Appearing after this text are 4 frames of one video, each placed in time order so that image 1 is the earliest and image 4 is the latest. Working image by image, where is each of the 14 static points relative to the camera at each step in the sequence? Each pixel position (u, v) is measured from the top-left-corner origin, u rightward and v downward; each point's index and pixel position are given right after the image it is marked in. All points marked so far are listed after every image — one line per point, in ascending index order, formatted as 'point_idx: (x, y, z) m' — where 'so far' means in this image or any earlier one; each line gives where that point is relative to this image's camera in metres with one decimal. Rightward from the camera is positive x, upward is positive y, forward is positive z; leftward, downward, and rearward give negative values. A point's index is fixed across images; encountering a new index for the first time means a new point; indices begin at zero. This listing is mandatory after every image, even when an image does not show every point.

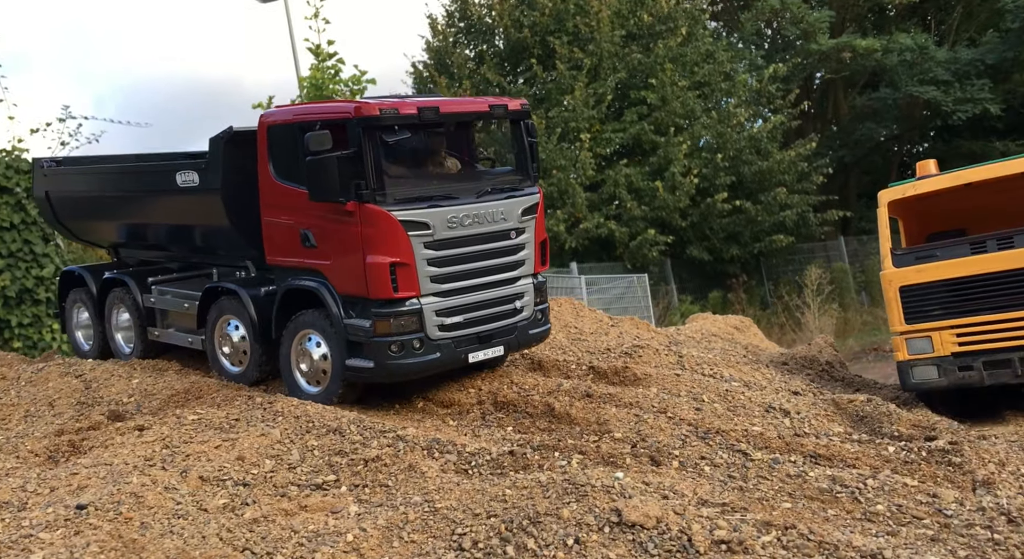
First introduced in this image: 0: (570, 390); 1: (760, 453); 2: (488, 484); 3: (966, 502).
0: (+0.5, -0.9, +7.6) m
1: (+1.7, -1.2, +6.0) m
2: (-0.1, -1.3, +5.8) m
3: (+2.5, -1.2, +4.9) m
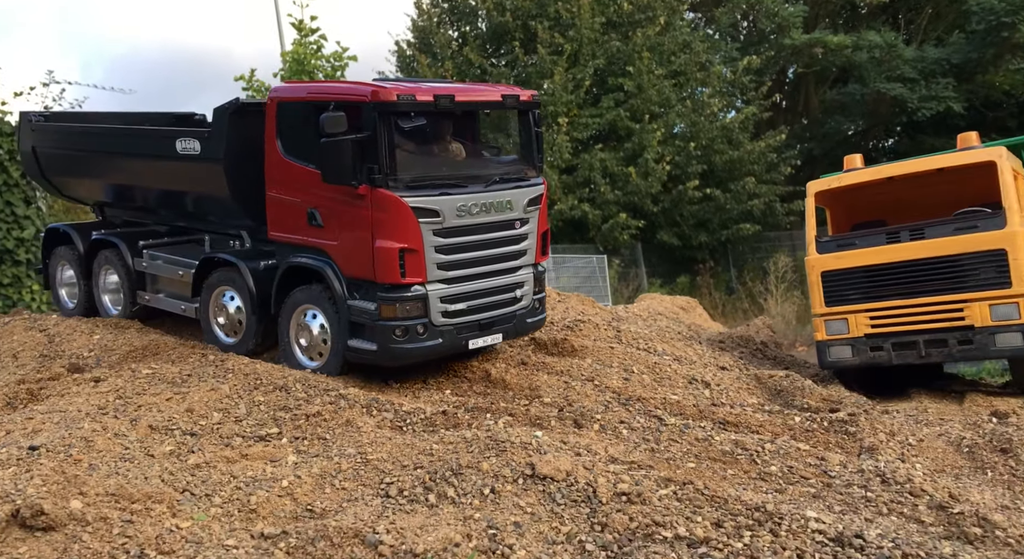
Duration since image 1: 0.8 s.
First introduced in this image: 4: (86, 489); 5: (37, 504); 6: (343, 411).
0: (0.0, -0.7, +7.9) m
1: (+1.2, -1.0, +6.4) m
2: (-0.6, -1.1, +6.1) m
3: (+2.1, -1.1, +5.4) m
4: (-2.3, -1.1, +4.7) m
5: (-2.3, -1.1, +4.4) m
6: (-1.3, -1.0, +6.7) m
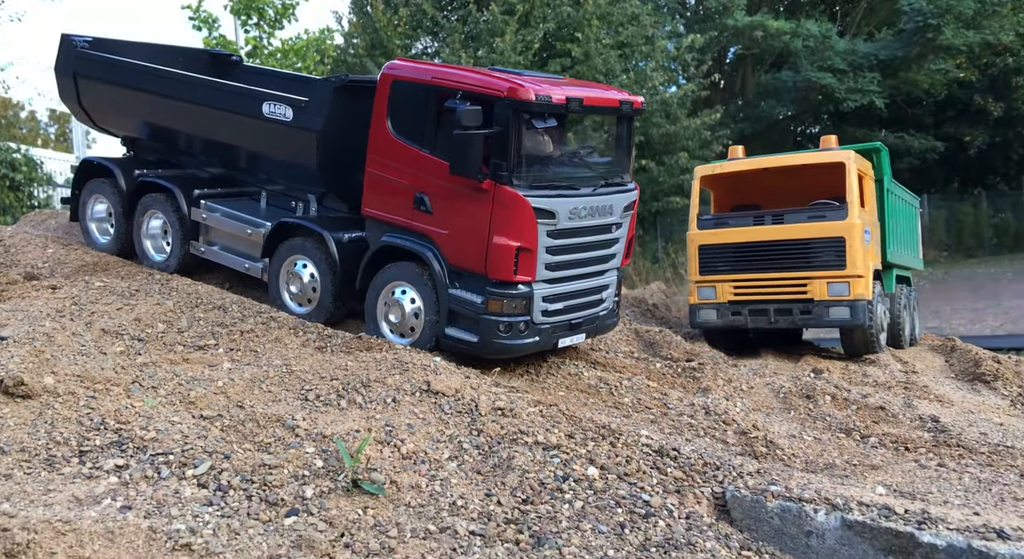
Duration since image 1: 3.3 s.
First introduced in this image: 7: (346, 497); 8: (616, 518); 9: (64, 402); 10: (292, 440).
0: (-0.9, -0.2, +9.0) m
1: (+0.4, -0.7, +7.6) m
2: (-1.4, -0.6, +7.2) m
3: (+1.3, -0.9, +6.7) m
4: (-2.9, -0.6, +5.6) m
5: (-3.0, -0.6, +5.3) m
6: (-2.1, -0.5, +7.7) m
7: (-0.9, -1.1, +4.6) m
8: (+0.6, -1.3, +4.7) m
9: (-2.7, -0.7, +5.2) m
10: (-1.3, -0.9, +5.1) m
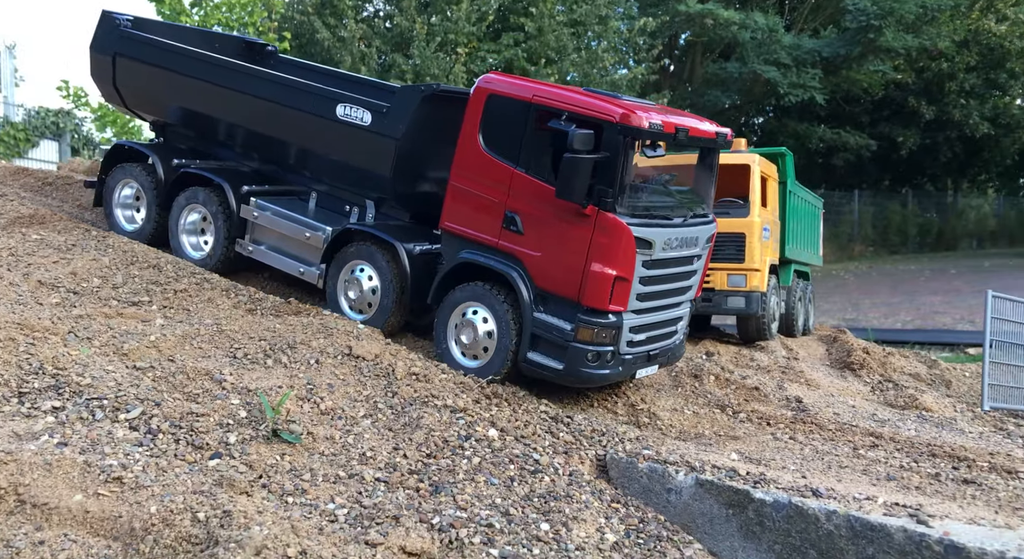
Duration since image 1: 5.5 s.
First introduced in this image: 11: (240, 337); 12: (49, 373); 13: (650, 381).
0: (-1.7, +0.1, +9.5) m
1: (-0.4, -0.5, +8.2) m
2: (-2.1, -0.4, +7.7) m
3: (+0.6, -0.8, +7.3) m
4: (-3.5, -0.3, +6.0) m
5: (-3.6, -0.3, +5.7) m
6: (-2.8, -0.1, +8.1) m
7: (-1.4, -1.0, +5.2) m
8: (0.0, -1.2, +5.3) m
9: (-3.3, -0.4, +5.7) m
10: (-1.9, -0.7, +5.6) m
11: (-2.2, -0.5, +7.2) m
12: (-2.9, -0.6, +5.5) m
13: (+1.2, -0.8, +7.4) m
